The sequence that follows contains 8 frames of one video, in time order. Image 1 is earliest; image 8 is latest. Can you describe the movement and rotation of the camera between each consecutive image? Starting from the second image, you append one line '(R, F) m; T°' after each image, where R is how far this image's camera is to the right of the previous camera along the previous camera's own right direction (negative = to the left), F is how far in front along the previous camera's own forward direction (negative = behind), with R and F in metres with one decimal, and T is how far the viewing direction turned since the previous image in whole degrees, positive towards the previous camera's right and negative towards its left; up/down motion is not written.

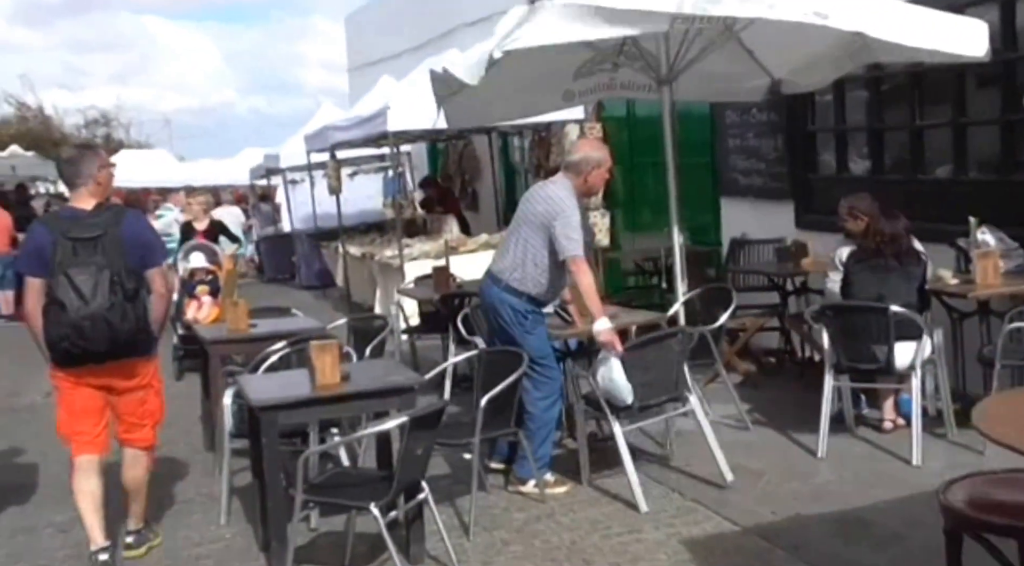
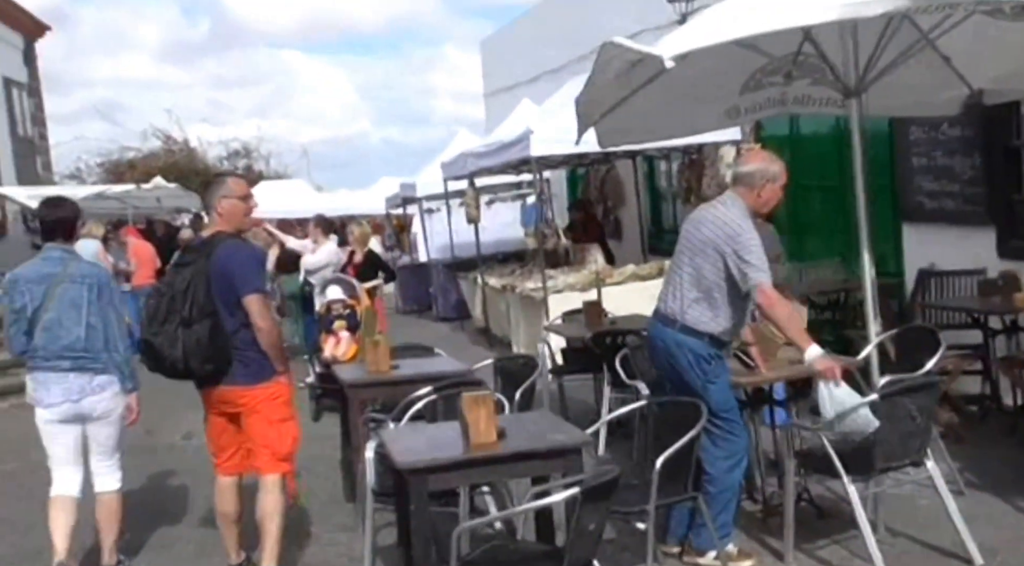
(-0.1, +0.3) m; -7°
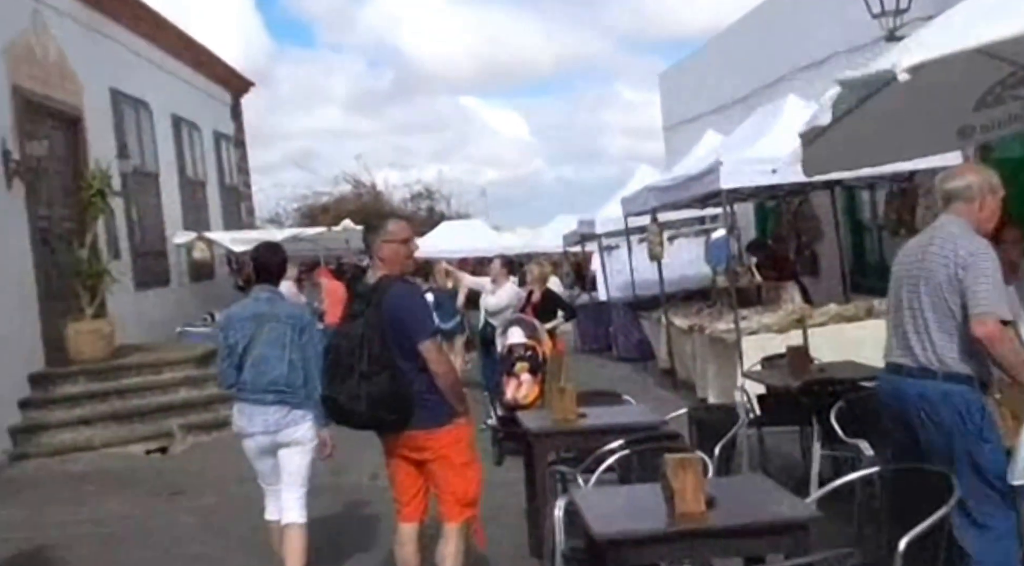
(-0.1, +0.2) m; -10°
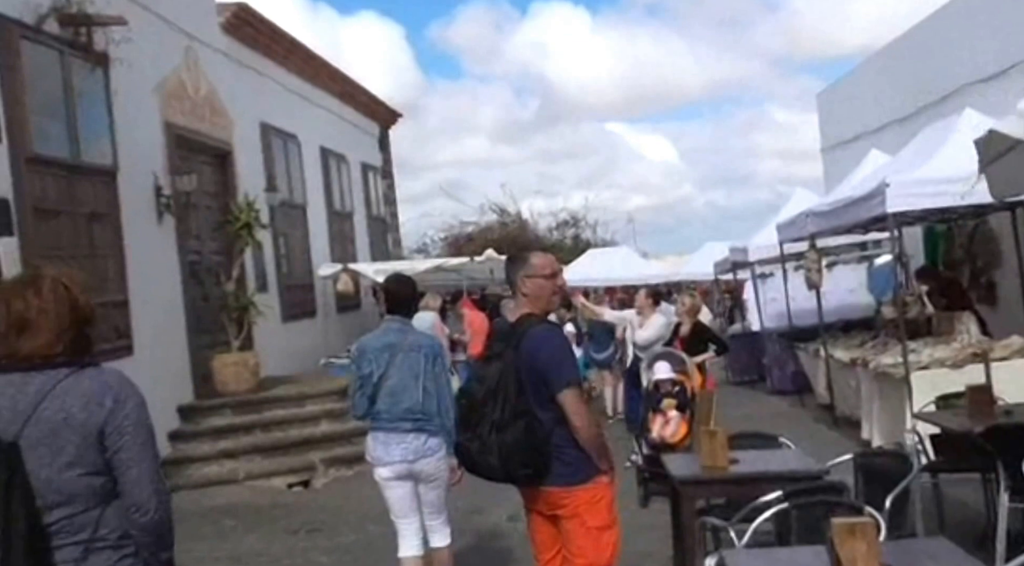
(0.0, +0.4) m; -8°
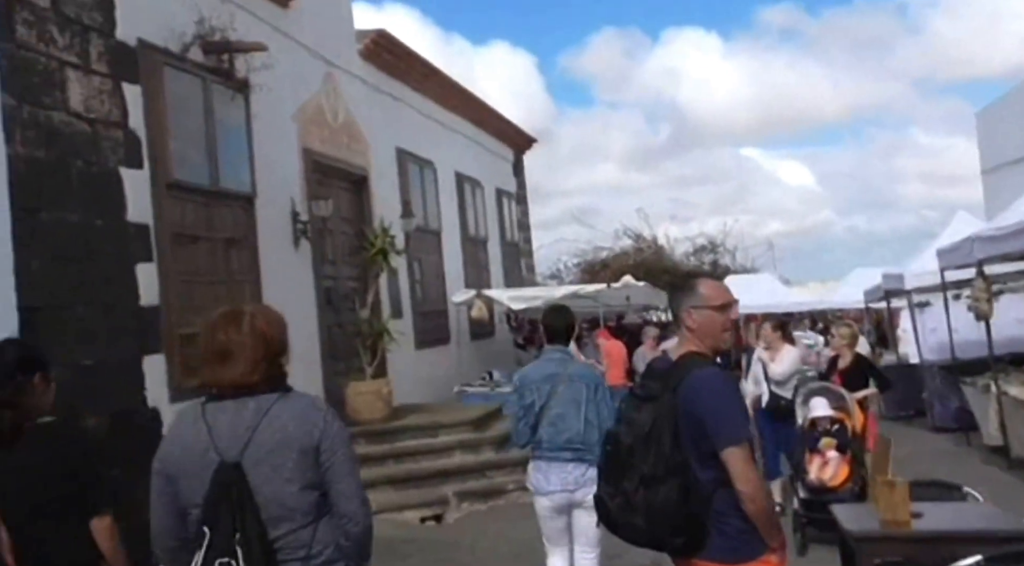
(-0.1, +0.4) m; -7°
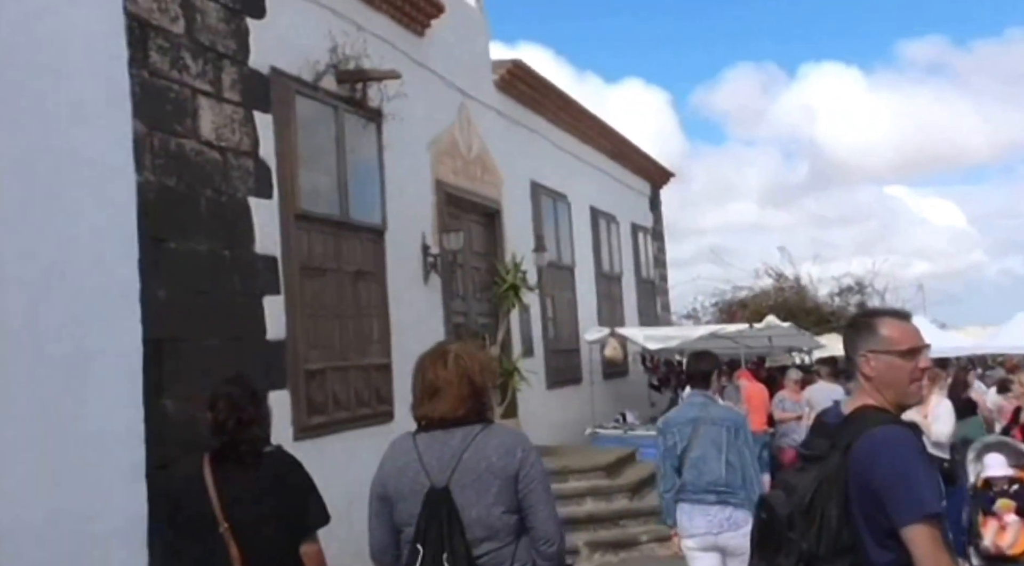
(-0.1, +0.4) m; -7°
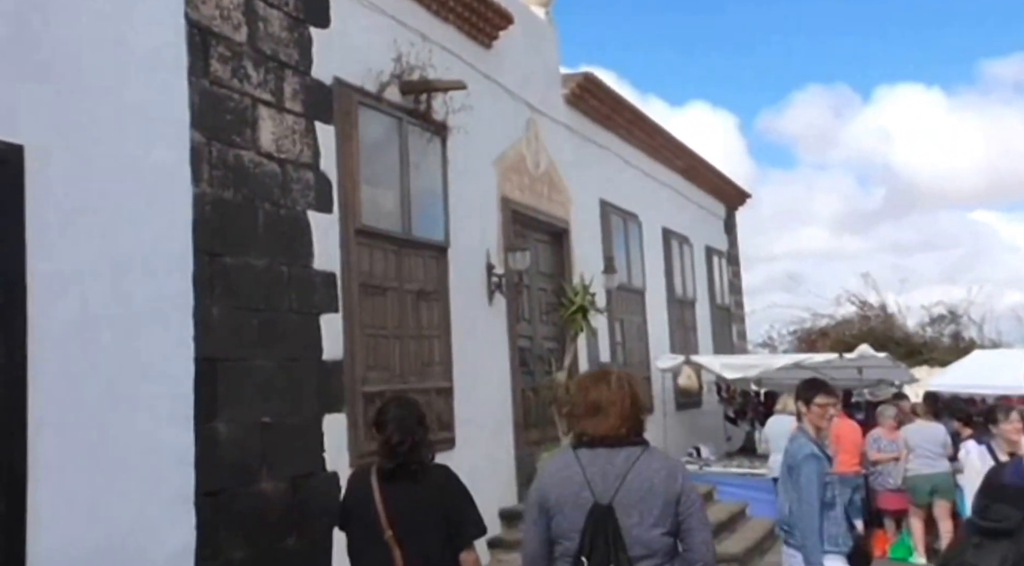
(0.0, +0.4) m; -3°
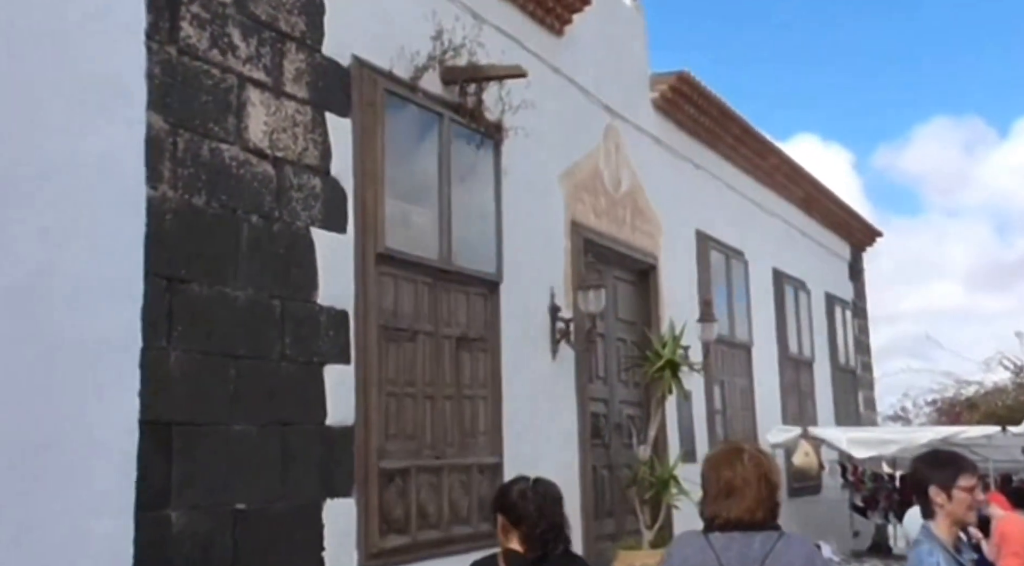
(+0.1, +1.6) m; -5°
